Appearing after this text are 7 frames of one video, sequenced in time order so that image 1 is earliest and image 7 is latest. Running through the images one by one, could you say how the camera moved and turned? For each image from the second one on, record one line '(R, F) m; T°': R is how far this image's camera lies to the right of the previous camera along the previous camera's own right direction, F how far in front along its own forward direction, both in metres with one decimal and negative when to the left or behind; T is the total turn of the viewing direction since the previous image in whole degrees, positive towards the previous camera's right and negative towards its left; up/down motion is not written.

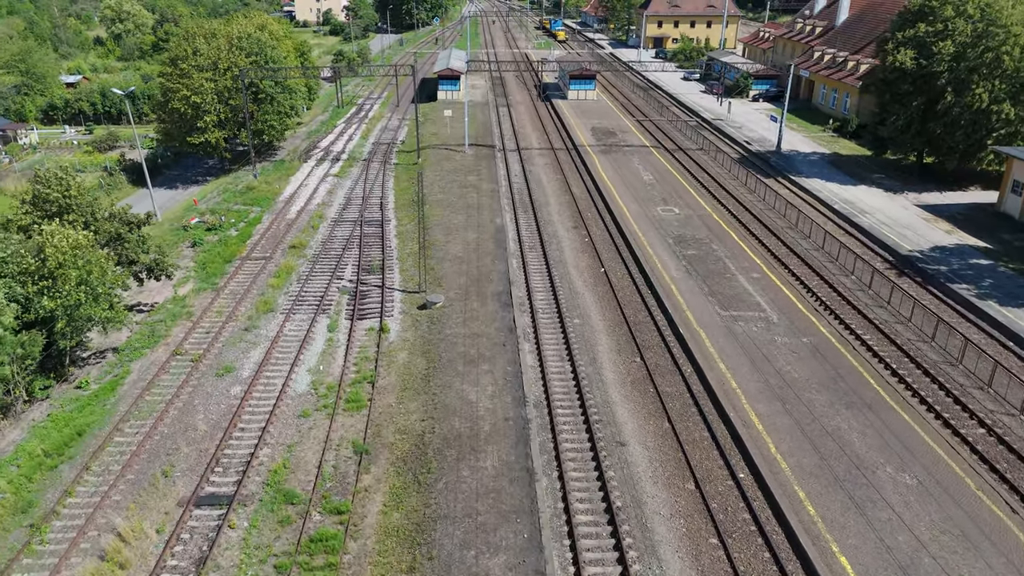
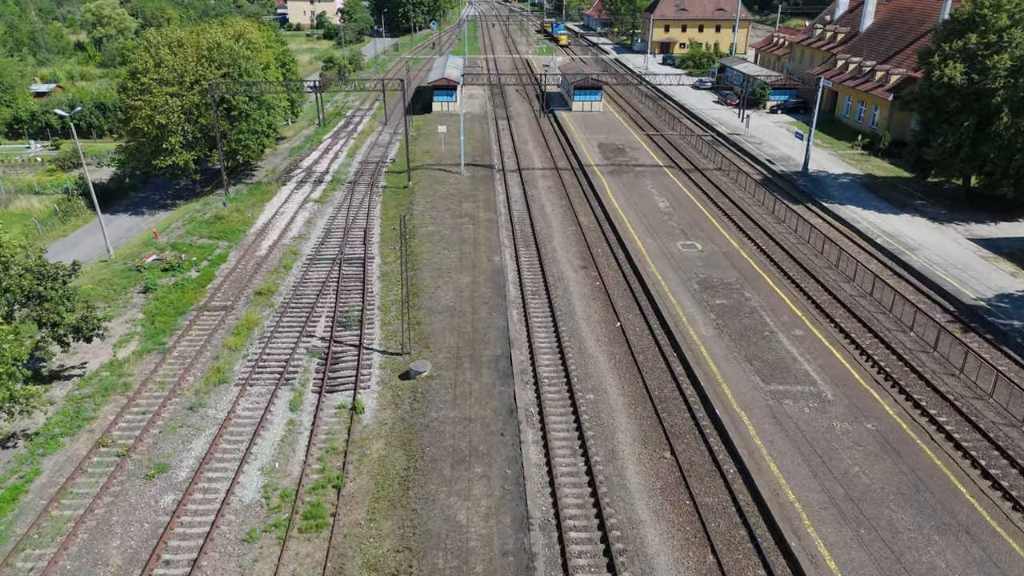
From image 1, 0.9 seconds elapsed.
(0.0, +4.2) m; 0°
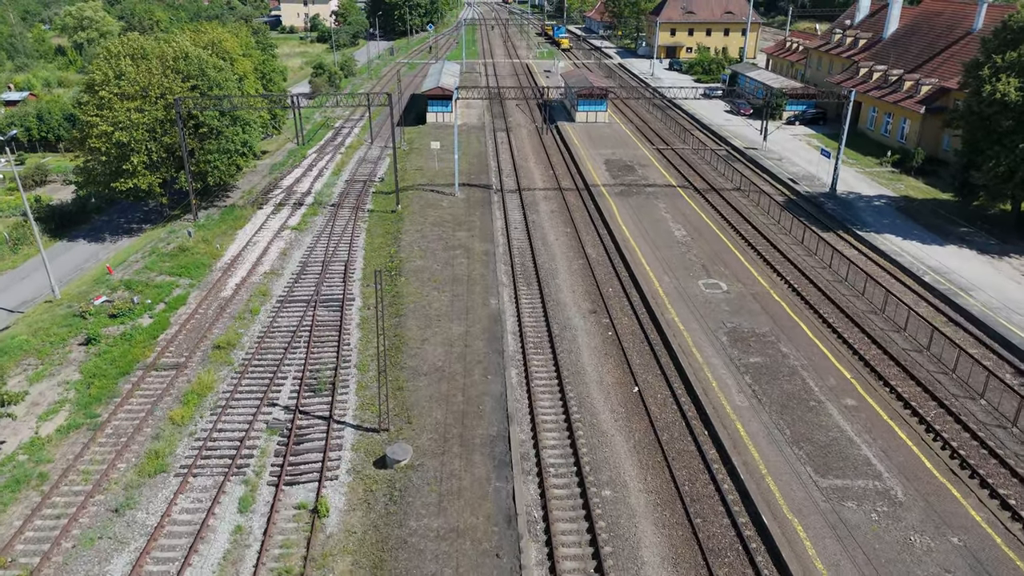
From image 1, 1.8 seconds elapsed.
(0.0, +3.7) m; 0°
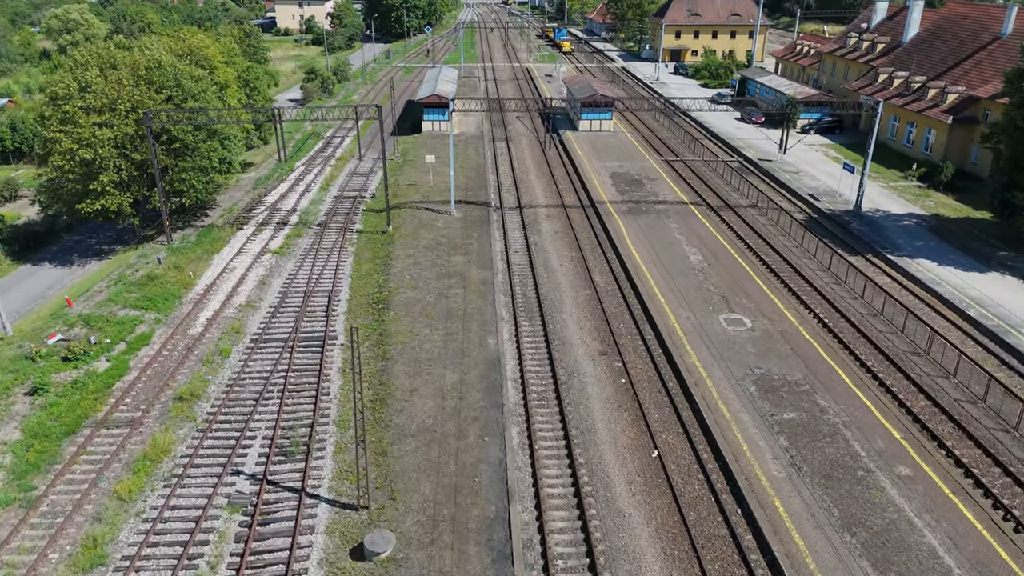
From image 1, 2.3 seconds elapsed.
(0.0, +2.7) m; 0°
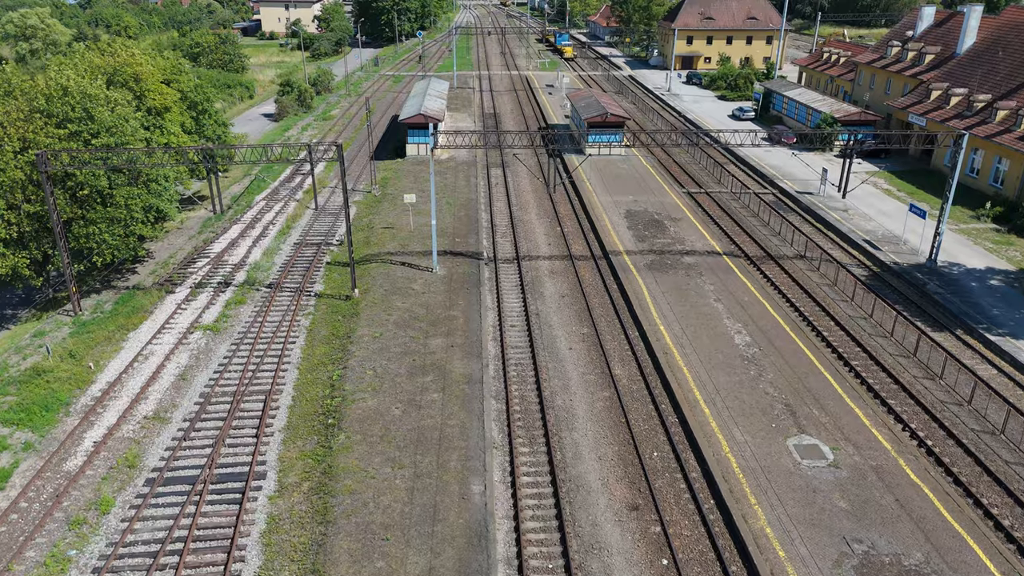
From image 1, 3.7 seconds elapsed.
(+0.2, +6.5) m; 0°
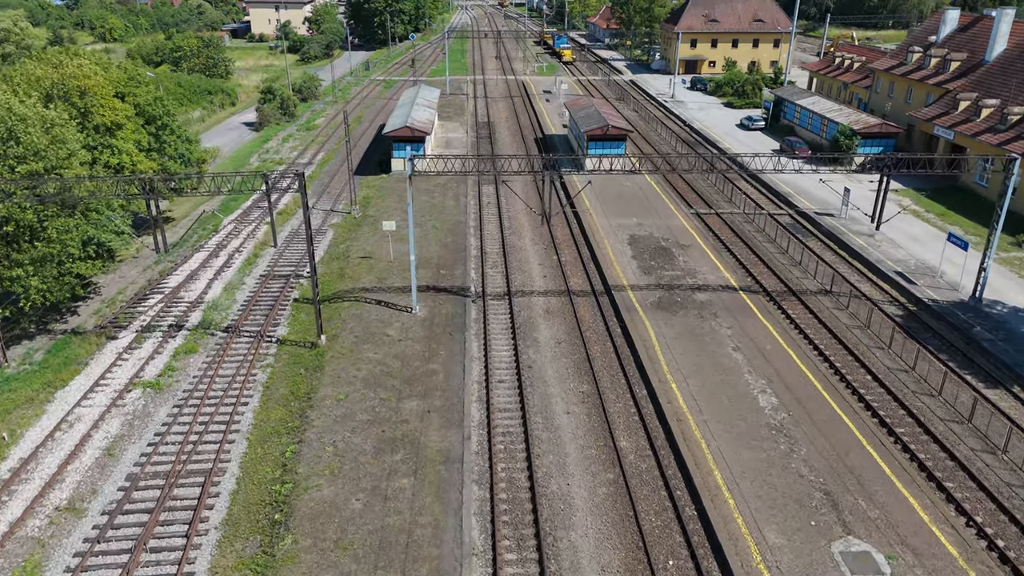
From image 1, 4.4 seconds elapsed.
(+0.4, +3.3) m; 0°
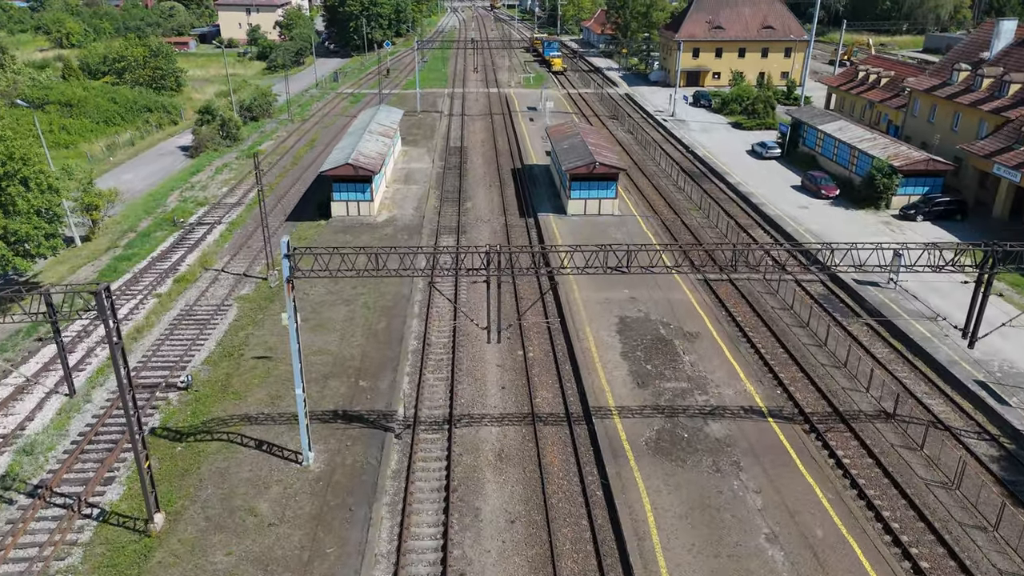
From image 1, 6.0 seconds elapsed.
(+1.7, +7.5) m; 0°
